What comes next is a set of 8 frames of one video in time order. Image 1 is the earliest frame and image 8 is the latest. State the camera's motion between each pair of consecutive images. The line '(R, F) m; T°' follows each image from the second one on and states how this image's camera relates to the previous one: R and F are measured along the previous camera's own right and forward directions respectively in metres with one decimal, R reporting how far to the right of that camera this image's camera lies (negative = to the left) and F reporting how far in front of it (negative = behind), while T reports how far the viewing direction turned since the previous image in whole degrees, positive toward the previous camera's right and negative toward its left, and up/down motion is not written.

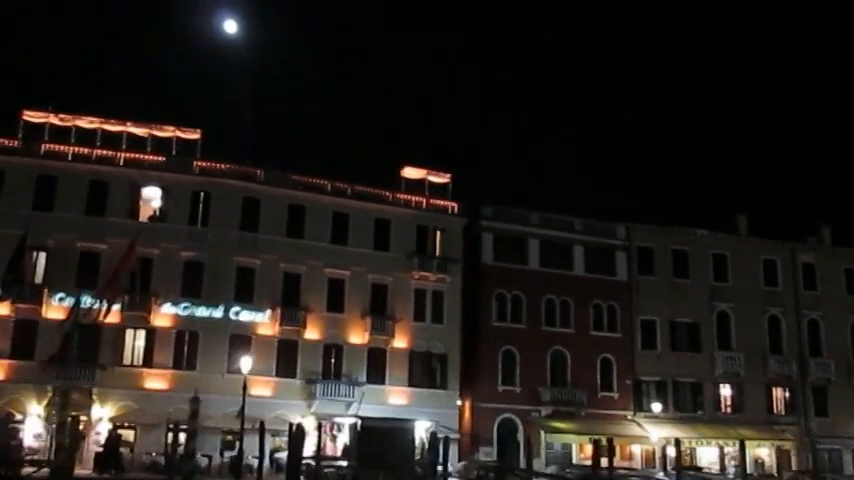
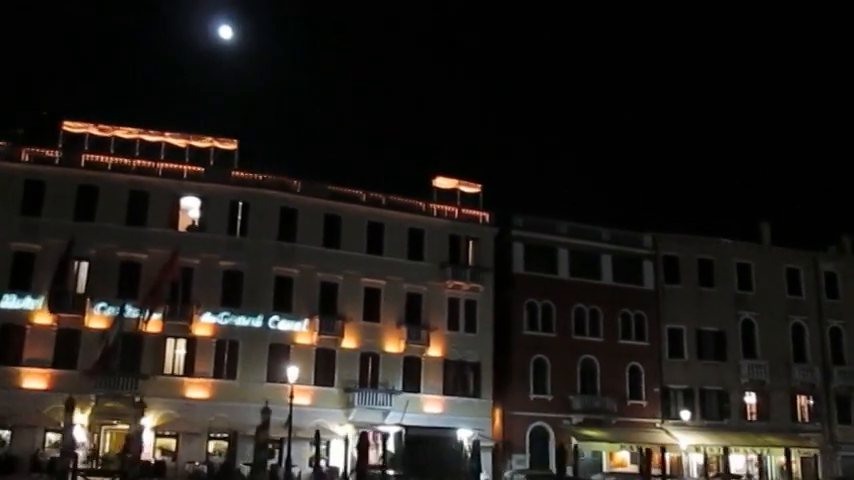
(-2.0, -0.4) m; 0°
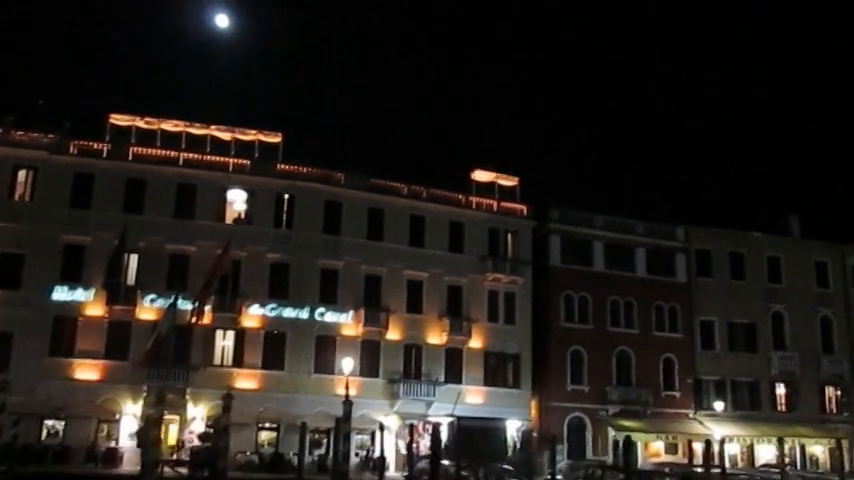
(-2.4, -0.4) m; 0°
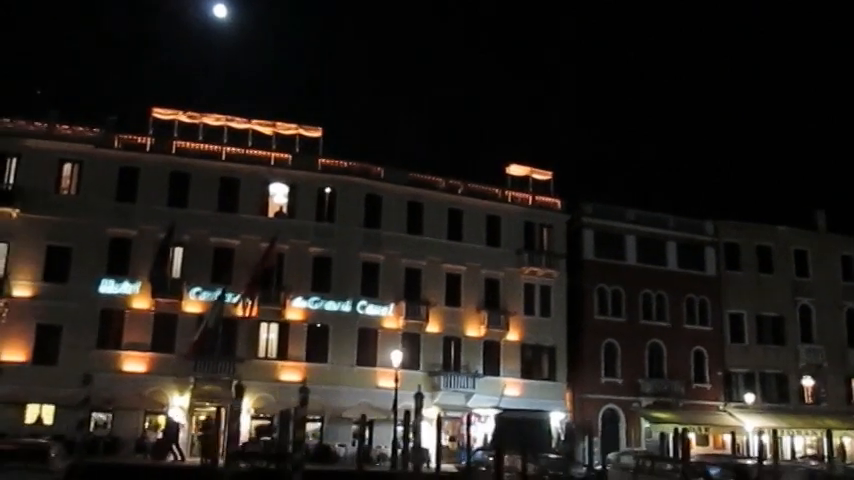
(-2.2, -0.4) m; 0°
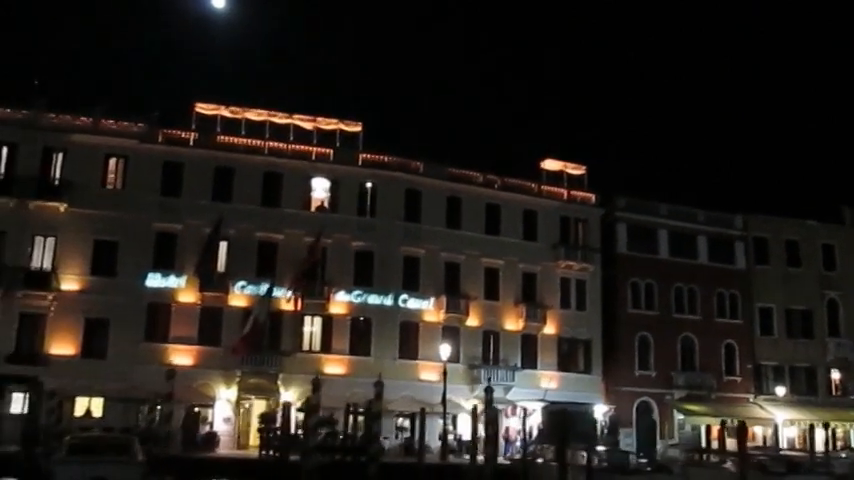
(-2.2, -0.4) m; 0°
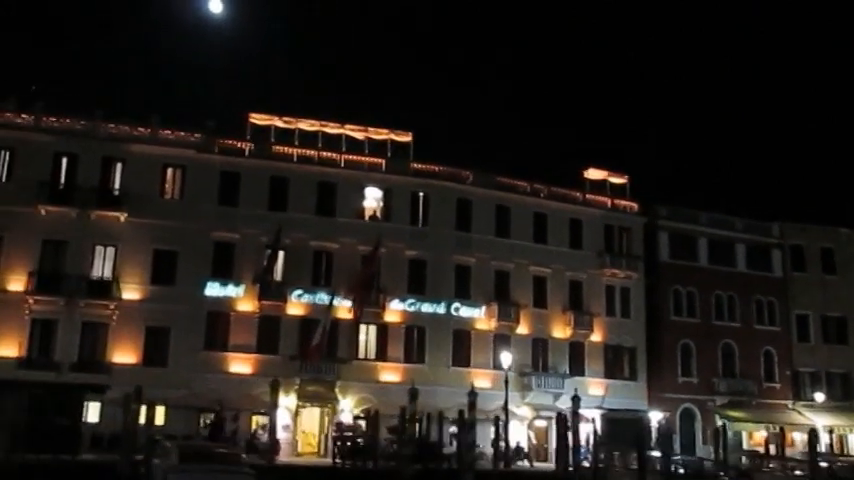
(-2.9, -0.5) m; 0°
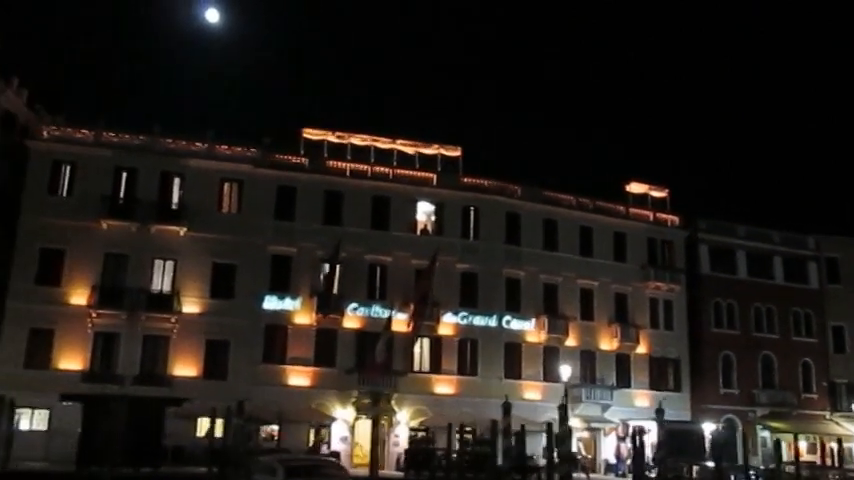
(-2.9, -0.5) m; 0°
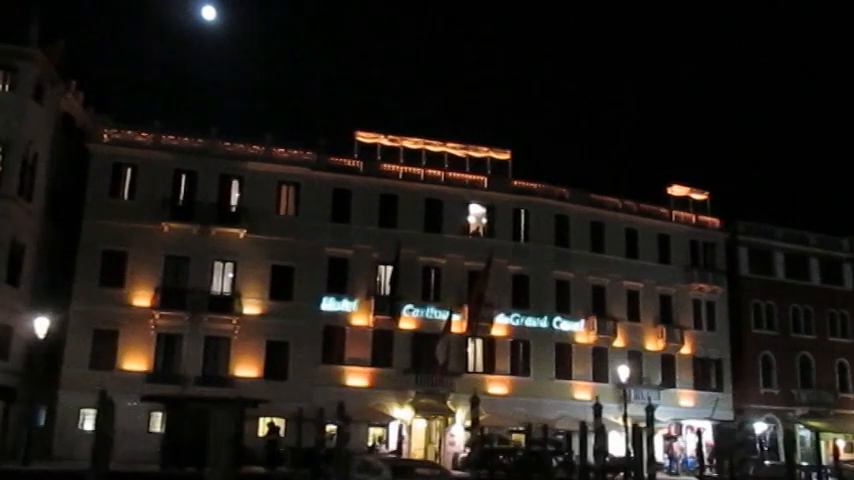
(-2.9, -0.6) m; +1°
